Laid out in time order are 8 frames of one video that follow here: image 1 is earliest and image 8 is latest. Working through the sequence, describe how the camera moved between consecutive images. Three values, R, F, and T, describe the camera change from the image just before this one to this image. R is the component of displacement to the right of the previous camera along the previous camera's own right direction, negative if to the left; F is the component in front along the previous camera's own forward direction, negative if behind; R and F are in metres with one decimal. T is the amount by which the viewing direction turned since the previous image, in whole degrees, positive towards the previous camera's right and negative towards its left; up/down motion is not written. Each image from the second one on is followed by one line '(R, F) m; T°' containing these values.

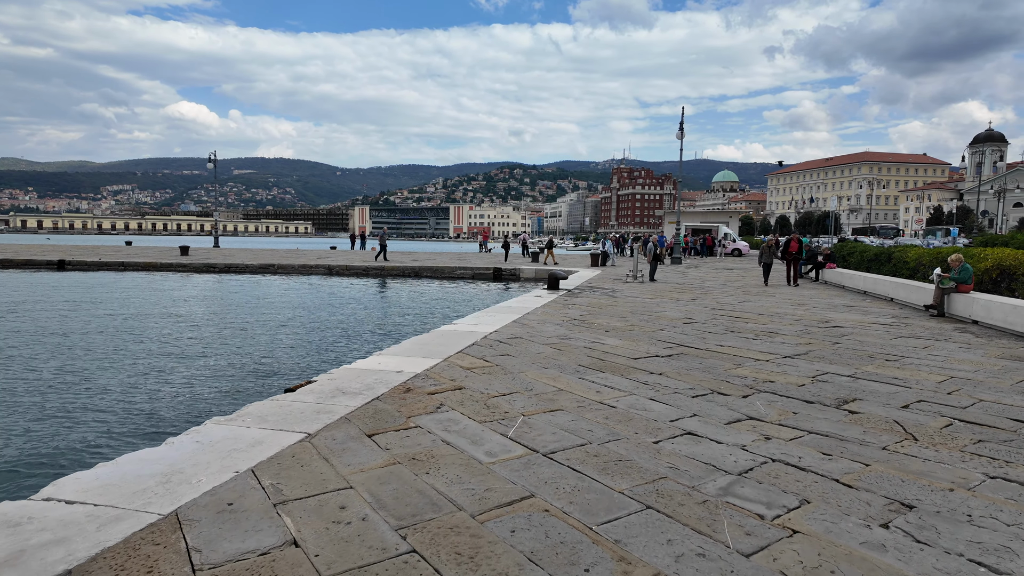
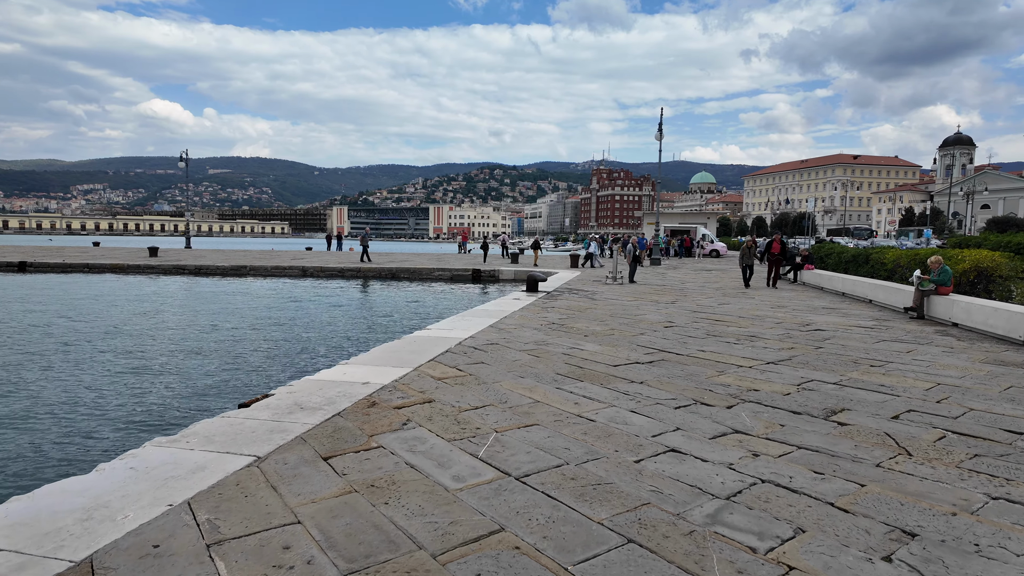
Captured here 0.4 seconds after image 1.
(+0.1, +0.3) m; +2°
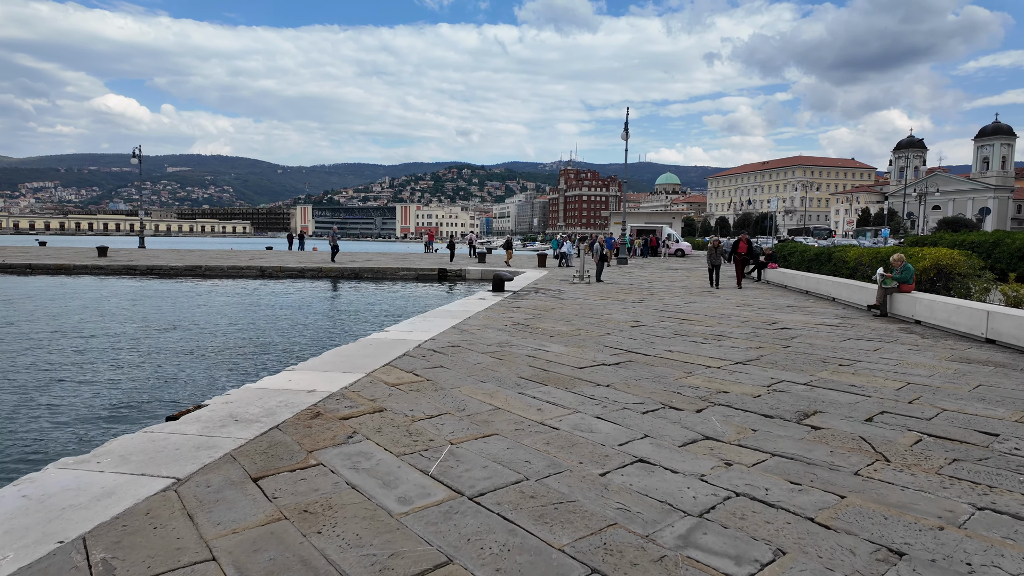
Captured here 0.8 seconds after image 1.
(+0.1, +0.3) m; +3°
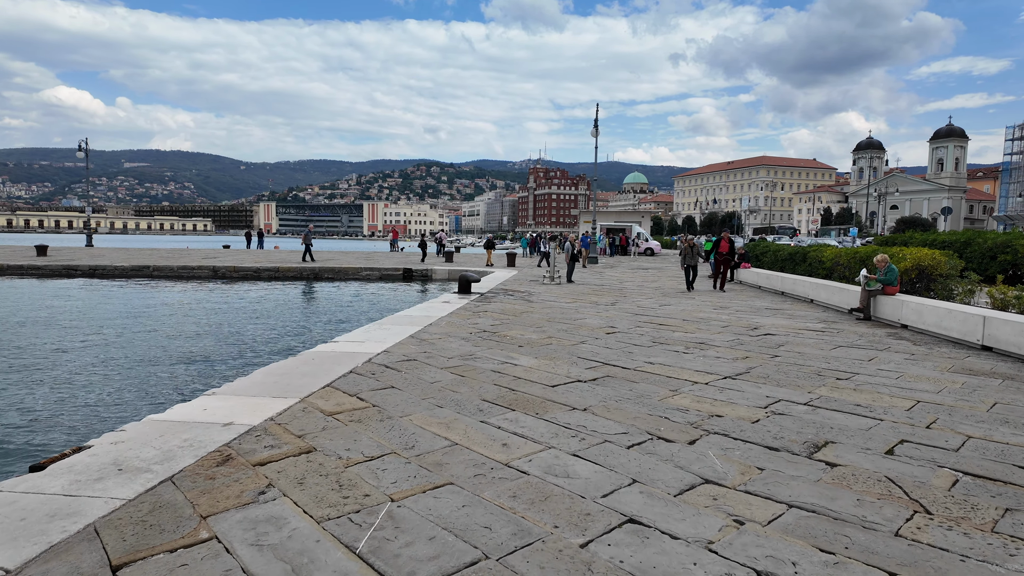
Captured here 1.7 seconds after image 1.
(+0.1, +0.7) m; +3°
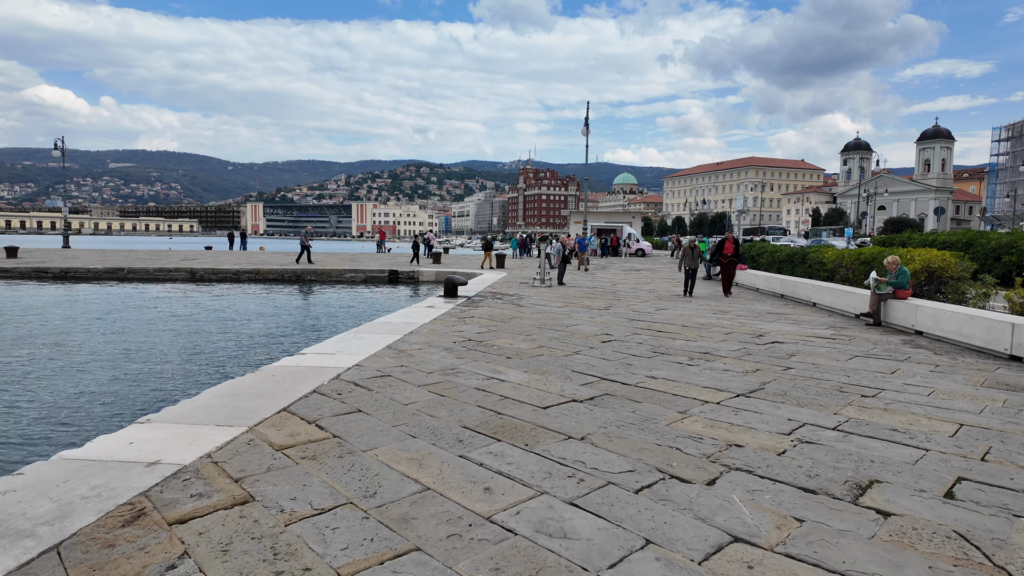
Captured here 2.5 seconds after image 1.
(0.0, +0.6) m; +1°
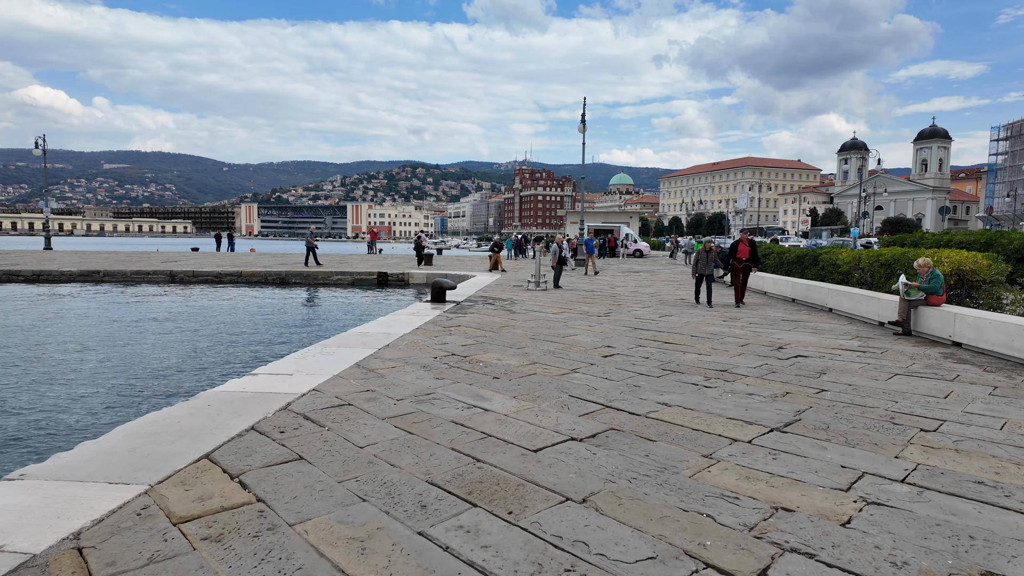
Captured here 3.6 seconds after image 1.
(+0.1, +0.8) m; 0°
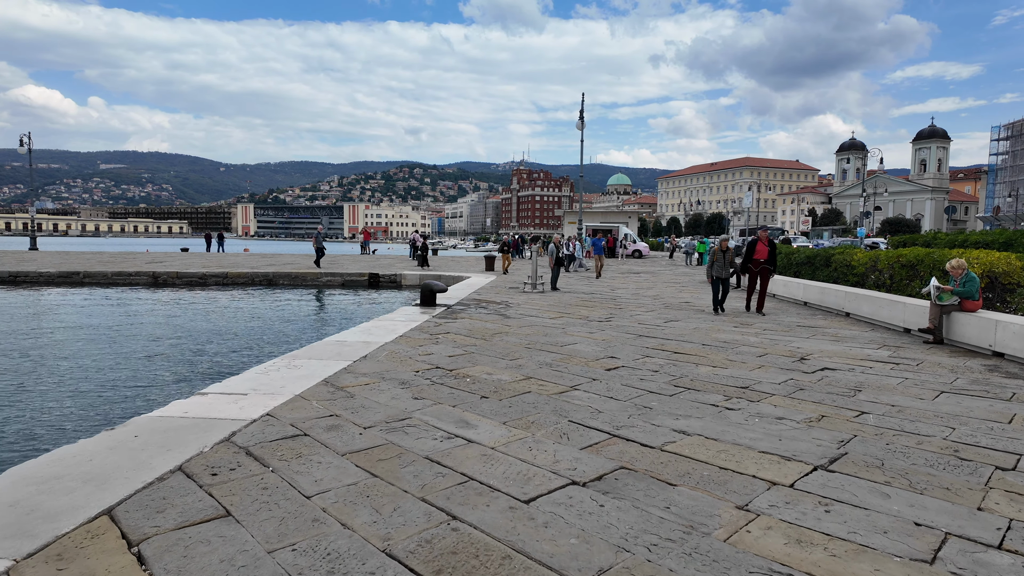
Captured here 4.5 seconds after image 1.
(0.0, +0.7) m; 0°
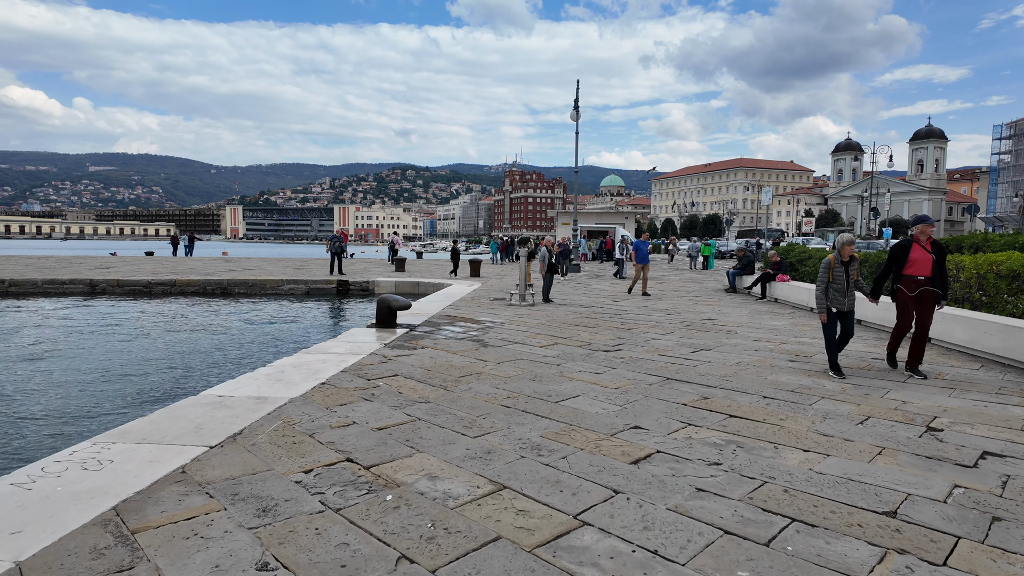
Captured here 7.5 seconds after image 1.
(+0.2, +2.1) m; +1°
